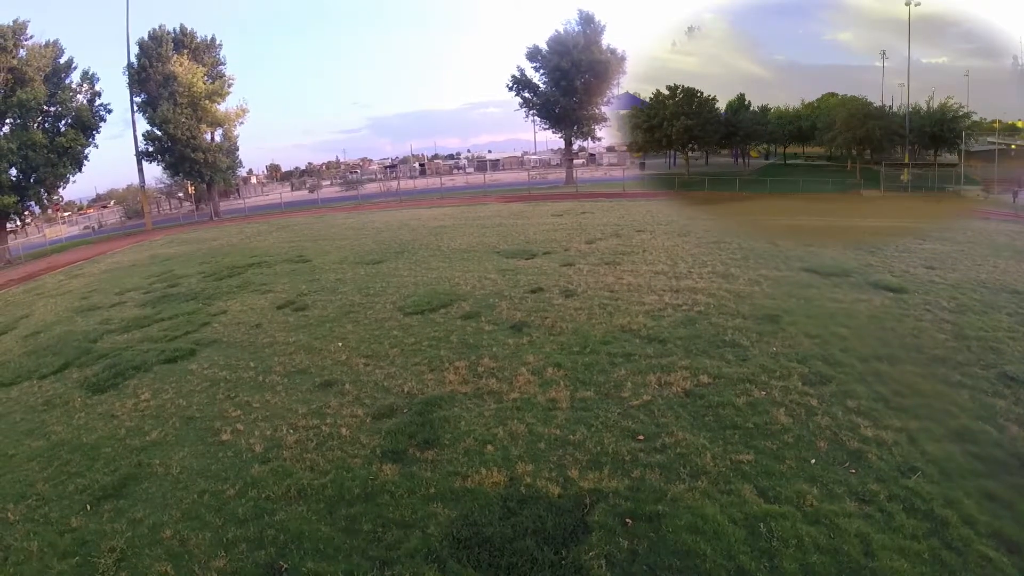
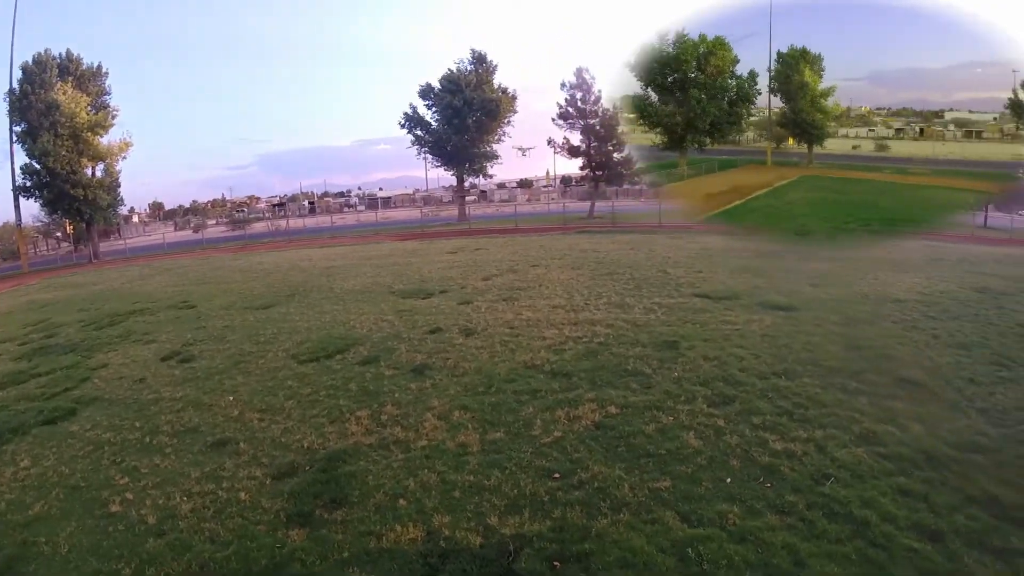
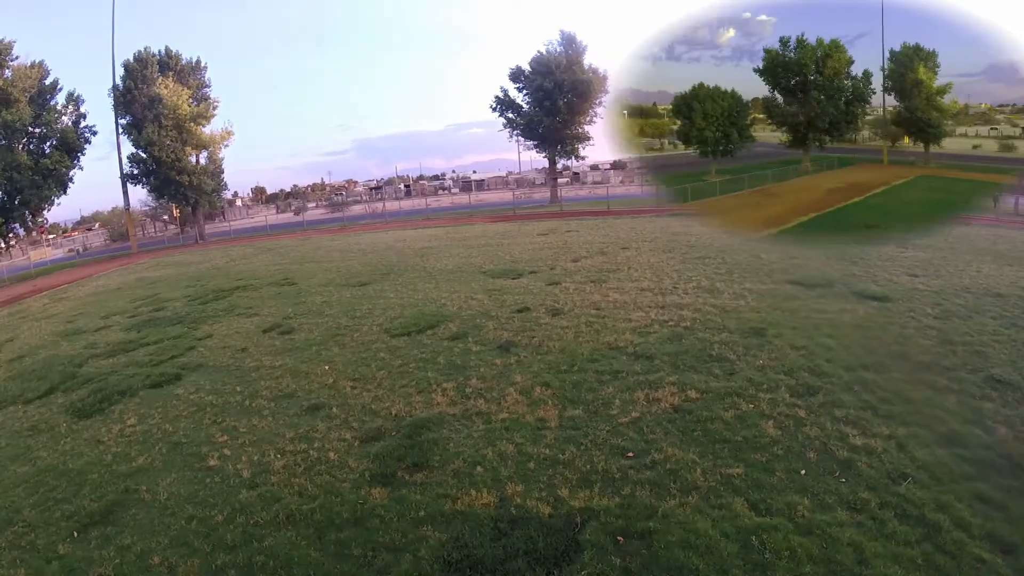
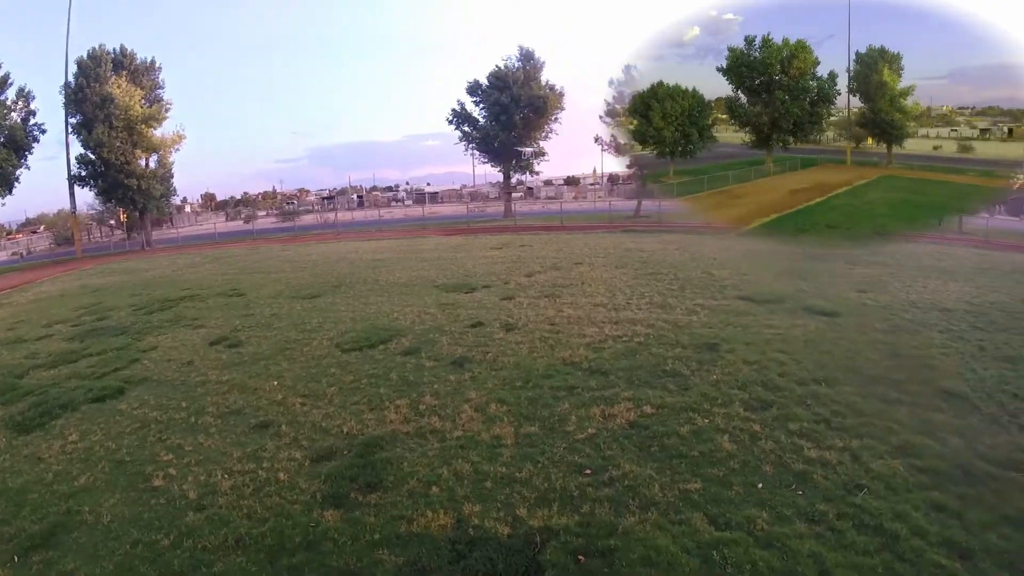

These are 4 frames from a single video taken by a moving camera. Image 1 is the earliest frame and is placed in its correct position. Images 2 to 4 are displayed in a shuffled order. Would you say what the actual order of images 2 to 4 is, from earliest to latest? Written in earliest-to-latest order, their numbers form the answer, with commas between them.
3, 4, 2
